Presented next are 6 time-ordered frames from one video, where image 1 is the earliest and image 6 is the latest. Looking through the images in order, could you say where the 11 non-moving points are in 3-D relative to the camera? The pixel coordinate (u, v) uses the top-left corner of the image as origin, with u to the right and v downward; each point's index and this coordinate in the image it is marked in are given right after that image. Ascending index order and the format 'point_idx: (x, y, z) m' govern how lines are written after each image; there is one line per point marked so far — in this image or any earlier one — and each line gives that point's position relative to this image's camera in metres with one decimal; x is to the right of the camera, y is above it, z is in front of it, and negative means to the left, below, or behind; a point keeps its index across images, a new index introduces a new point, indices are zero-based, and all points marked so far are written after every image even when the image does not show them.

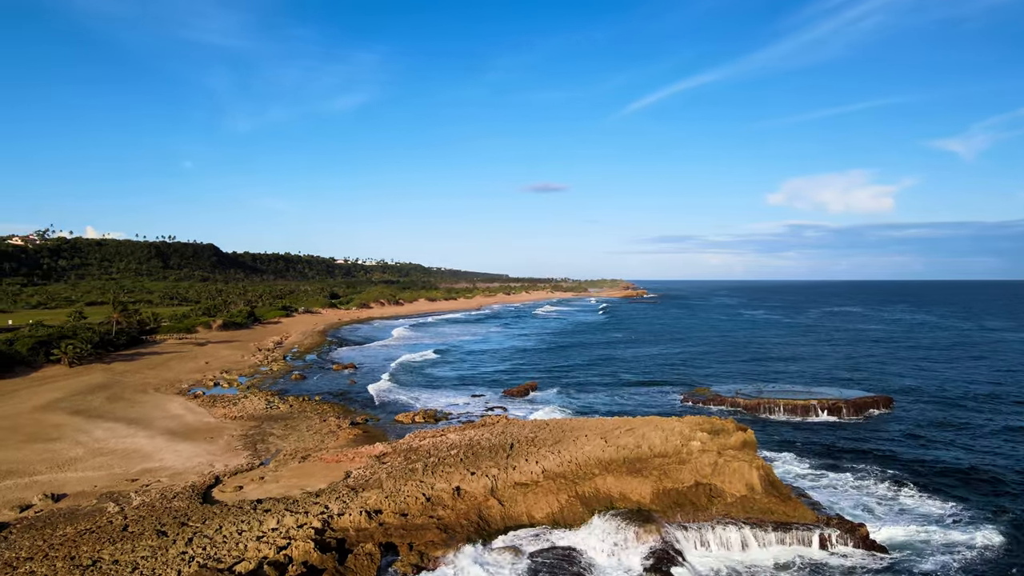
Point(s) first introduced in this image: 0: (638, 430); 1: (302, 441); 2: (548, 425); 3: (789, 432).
0: (+2.4, -2.8, +10.4) m
1: (-5.7, -4.1, +14.2) m
2: (+0.8, -3.3, +12.7) m
3: (+9.9, -5.1, +19.0) m
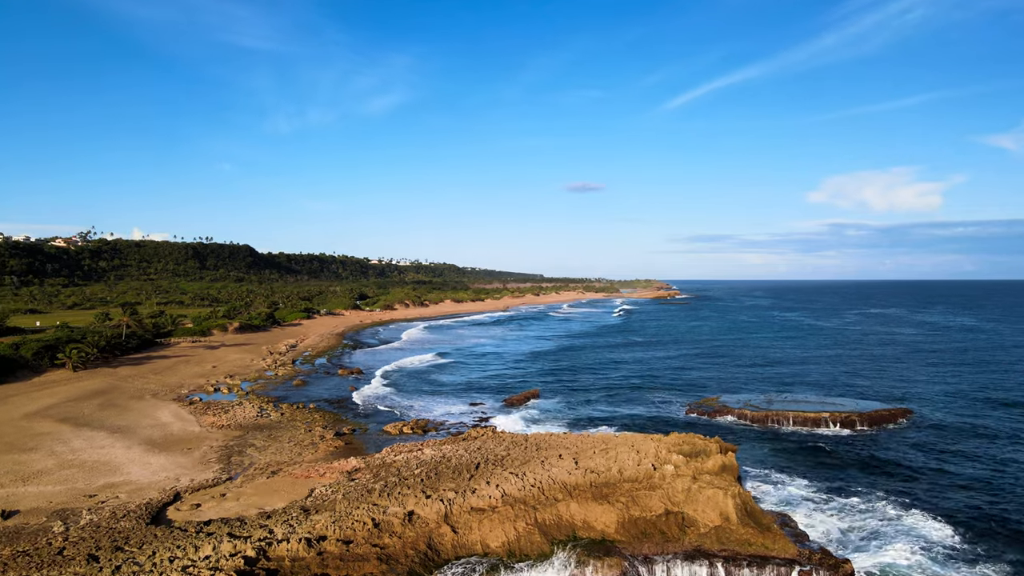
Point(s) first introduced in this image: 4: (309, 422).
0: (+1.8, -3.1, +9.9) m
1: (-6.1, -4.3, +13.9) m
2: (+0.3, -3.6, +12.2) m
3: (+9.6, -5.4, +18.1) m
4: (-7.1, -4.7, +18.6) m
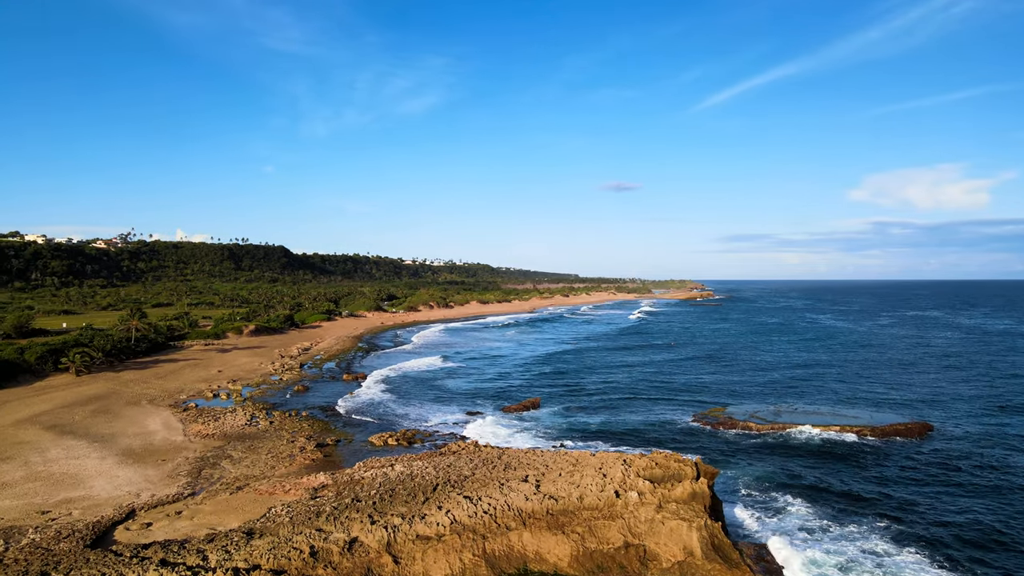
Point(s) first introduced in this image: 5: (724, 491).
0: (+1.1, -3.3, +9.3) m
1: (-6.7, -4.6, +13.7) m
2: (-0.3, -3.8, +11.7) m
3: (+9.2, -5.7, +17.2) m
4: (-7.5, -5.0, +18.3) m
5: (+5.6, -5.7, +14.8) m
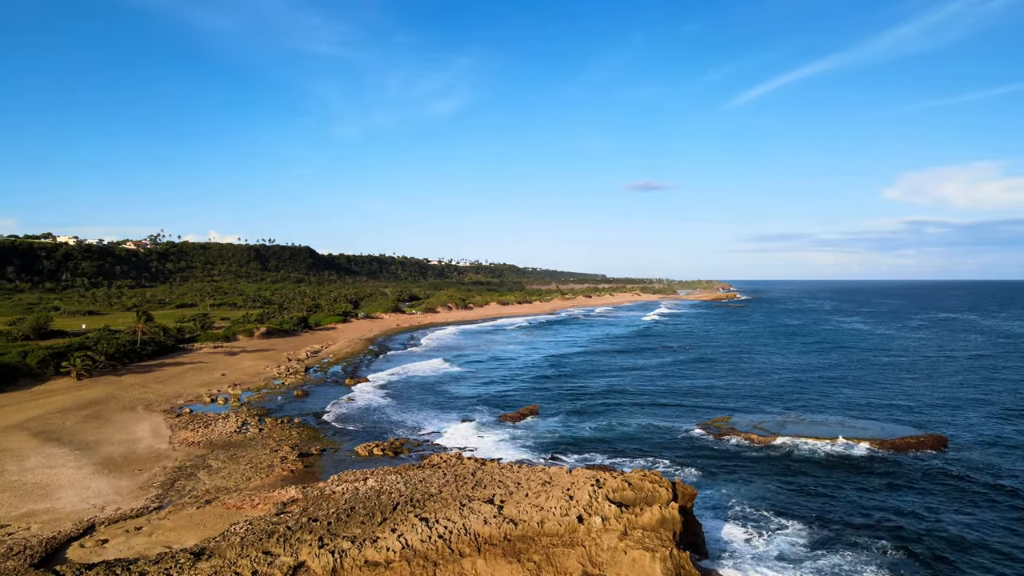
0: (+0.5, -3.5, +8.9) m
1: (-7.2, -4.8, +13.4) m
2: (-0.9, -4.0, +11.3) m
3: (+8.7, -6.0, +16.6) m
4: (-7.9, -5.2, +18.1) m
5: (+5.1, -5.9, +14.3) m
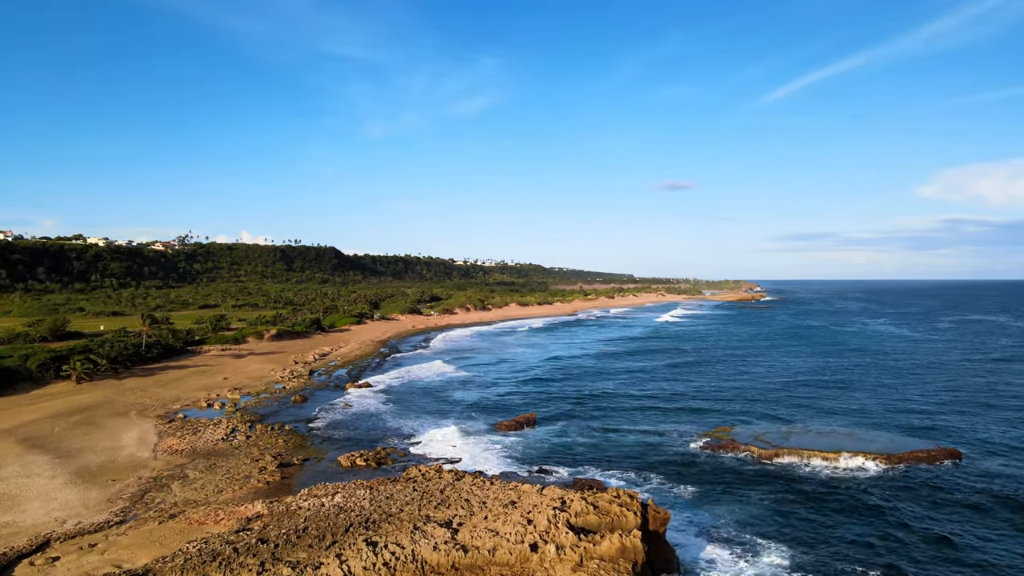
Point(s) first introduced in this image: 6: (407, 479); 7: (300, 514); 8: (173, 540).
0: (-0.2, -3.7, +8.5) m
1: (-7.8, -5.0, +13.2) m
2: (-1.5, -4.3, +10.9) m
3: (+8.2, -6.3, +15.9) m
4: (-8.3, -5.4, +17.9) m
5: (+4.6, -6.2, +13.7) m
6: (-2.7, -4.8, +13.4) m
7: (-4.2, -4.5, +10.6) m
8: (-6.4, -4.7, +10.0) m
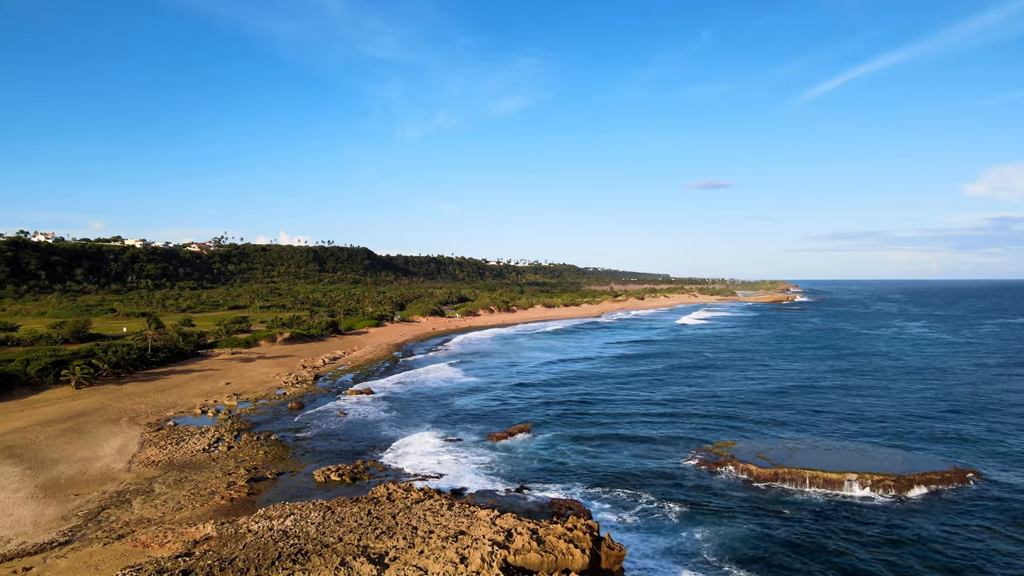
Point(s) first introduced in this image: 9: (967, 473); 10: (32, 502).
0: (-1.2, -4.0, +7.9) m
1: (-8.6, -5.3, +13.0) m
2: (-2.4, -4.6, +10.4) m
3: (+7.5, -6.7, +15.1) m
4: (-8.9, -5.8, +17.7) m
5: (+3.8, -6.5, +13.0) m
6: (-3.5, -5.1, +12.9) m
7: (-5.1, -4.8, +10.2) m
8: (-7.3, -5.0, +9.6) m
9: (+16.4, -6.8, +19.4) m
10: (-11.3, -5.1, +12.6) m
